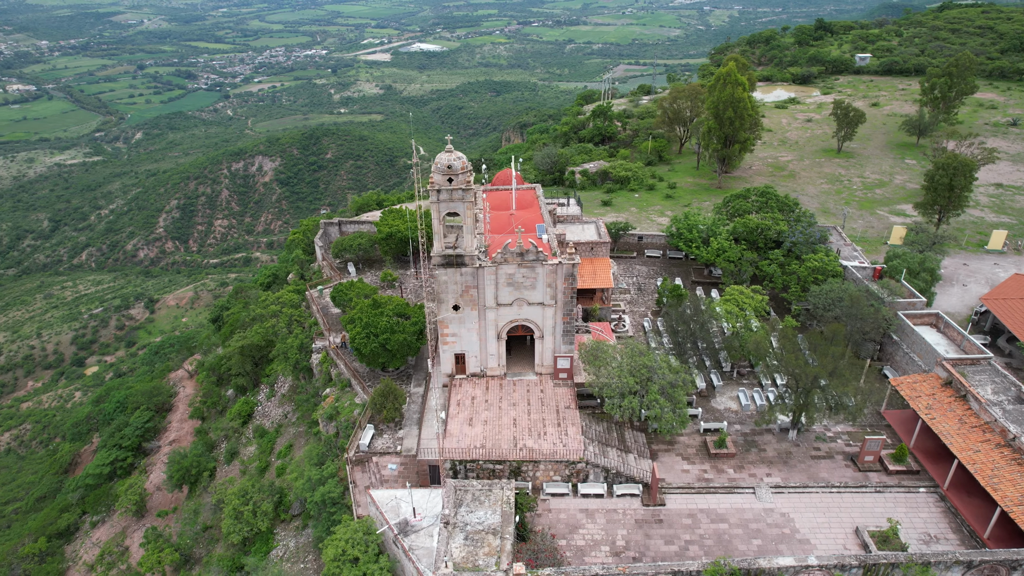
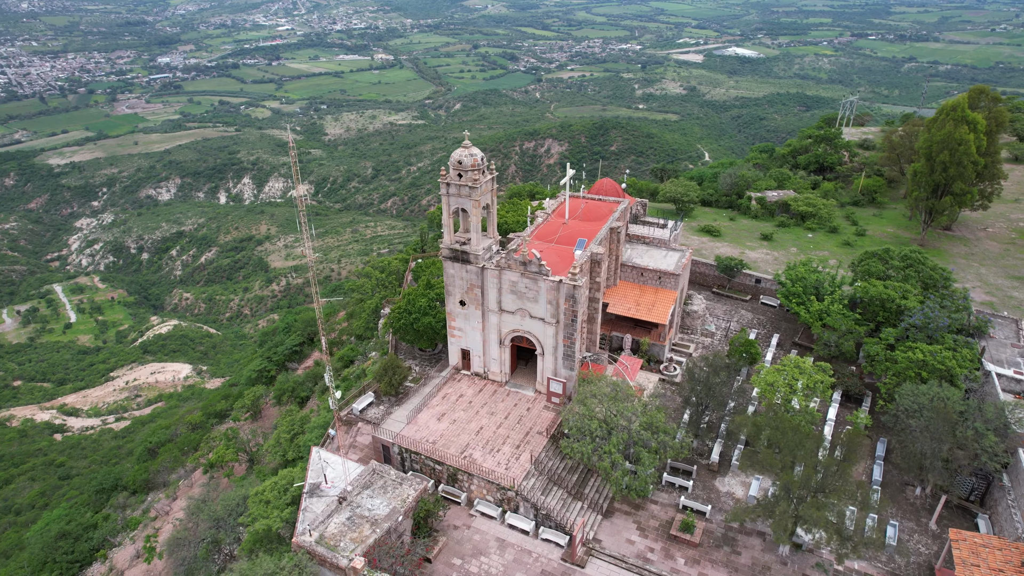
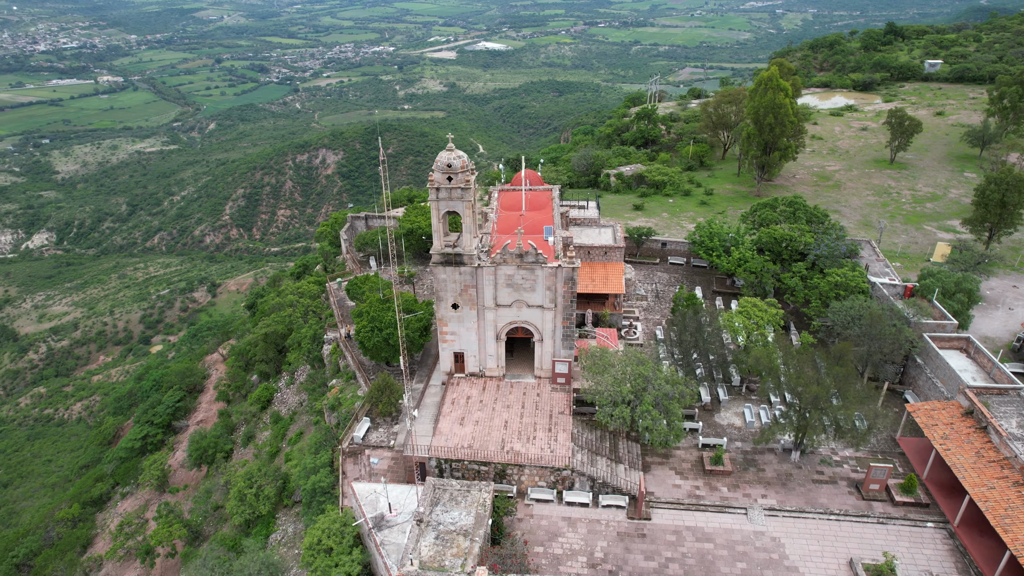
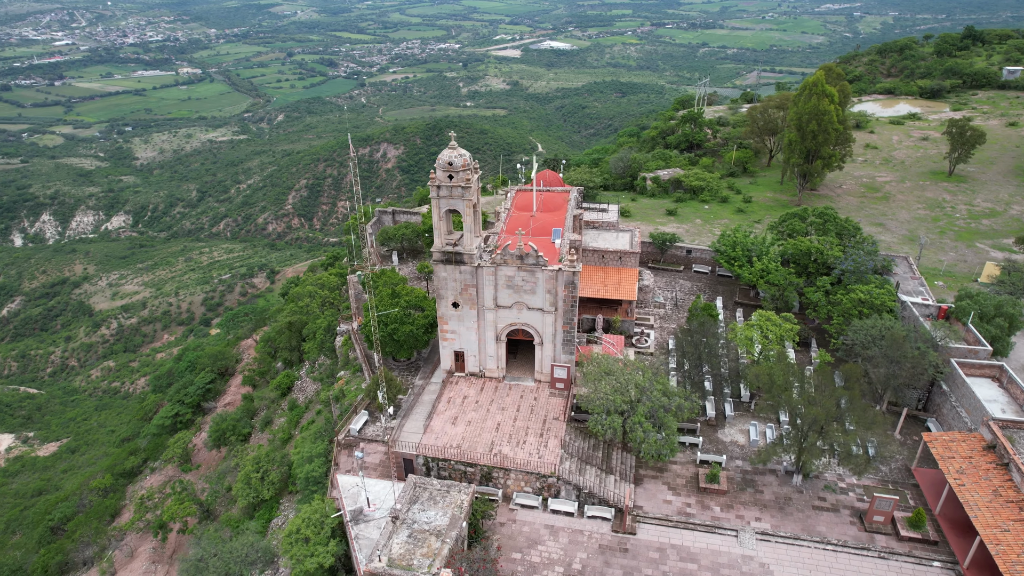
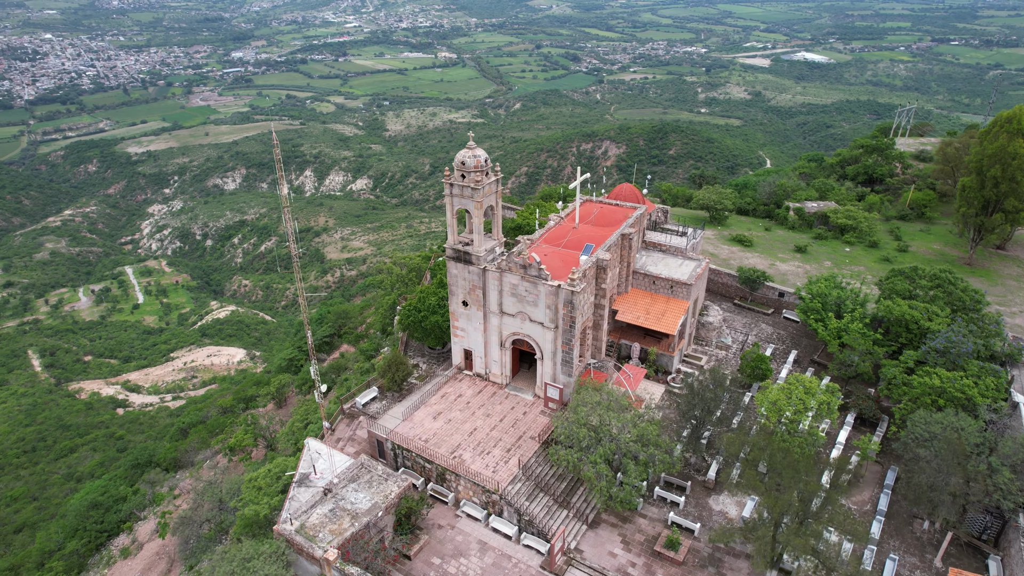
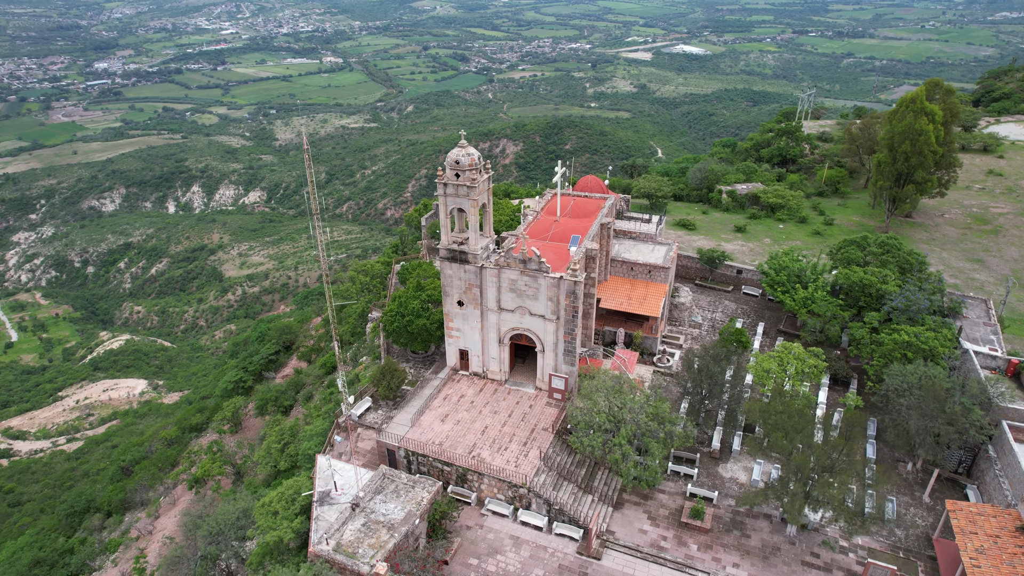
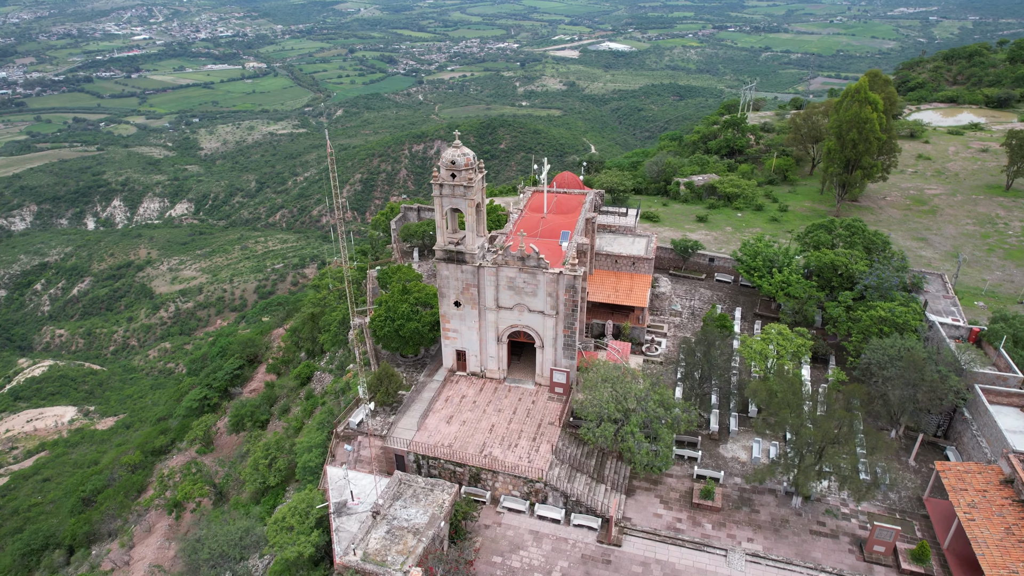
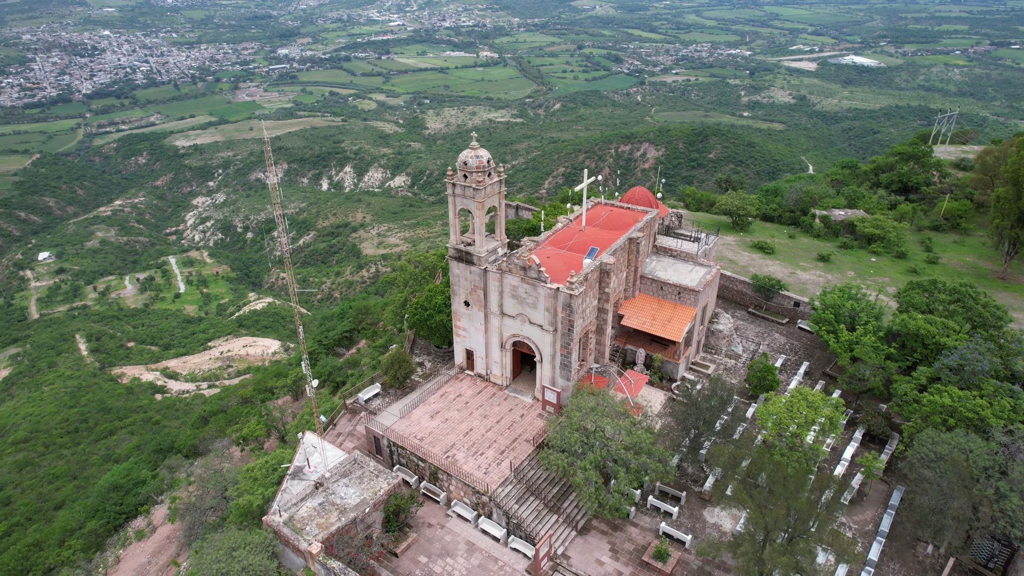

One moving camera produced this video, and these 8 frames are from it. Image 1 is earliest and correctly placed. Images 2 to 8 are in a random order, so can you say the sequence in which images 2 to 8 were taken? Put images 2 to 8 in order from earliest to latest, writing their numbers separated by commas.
3, 4, 7, 6, 2, 5, 8
